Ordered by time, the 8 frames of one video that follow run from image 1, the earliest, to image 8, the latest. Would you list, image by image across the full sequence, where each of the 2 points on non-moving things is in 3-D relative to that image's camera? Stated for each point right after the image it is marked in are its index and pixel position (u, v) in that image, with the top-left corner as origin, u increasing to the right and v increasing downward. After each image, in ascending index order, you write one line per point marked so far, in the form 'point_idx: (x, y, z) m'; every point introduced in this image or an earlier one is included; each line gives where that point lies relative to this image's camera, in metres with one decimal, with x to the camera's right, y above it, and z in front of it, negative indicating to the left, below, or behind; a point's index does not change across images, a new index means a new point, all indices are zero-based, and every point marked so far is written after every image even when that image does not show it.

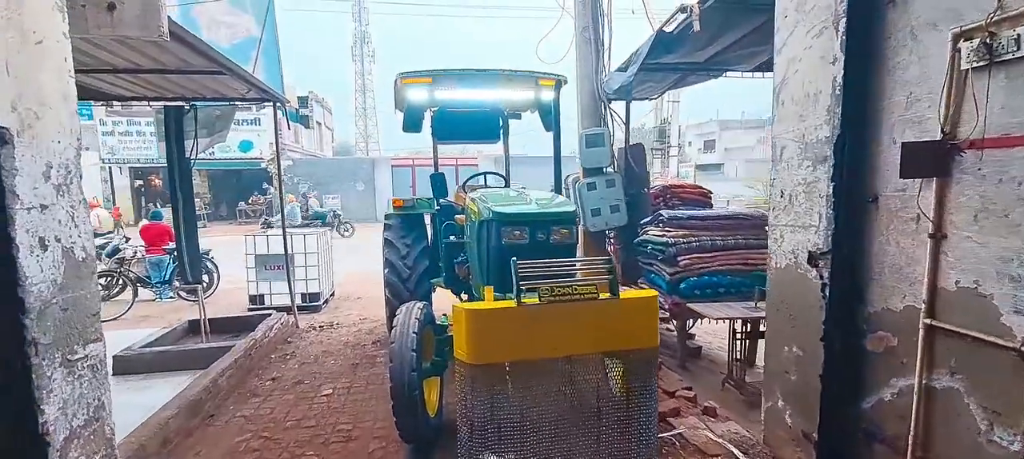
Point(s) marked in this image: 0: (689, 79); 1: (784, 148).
0: (+2.1, +1.8, +5.9) m
1: (+1.2, +0.4, +2.3) m
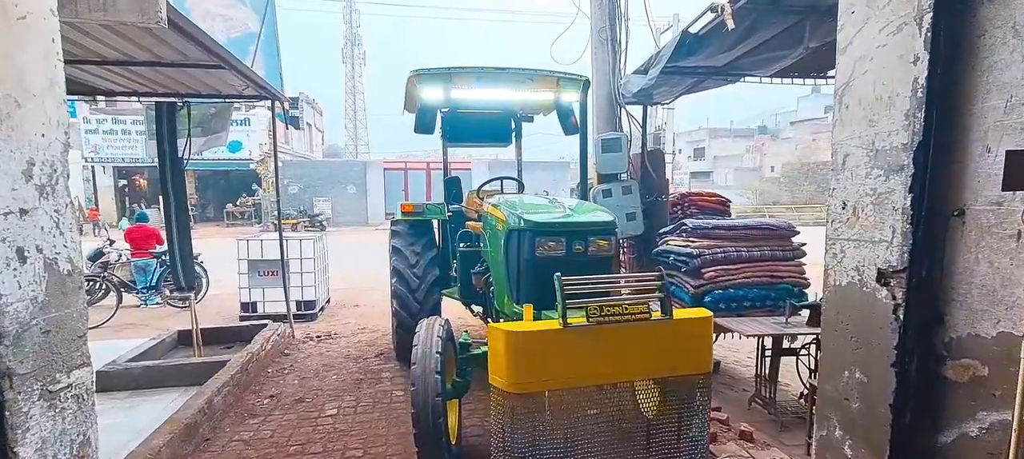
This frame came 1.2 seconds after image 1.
0: (+2.2, +1.7, +5.7) m
1: (+1.4, +0.3, +2.1) m
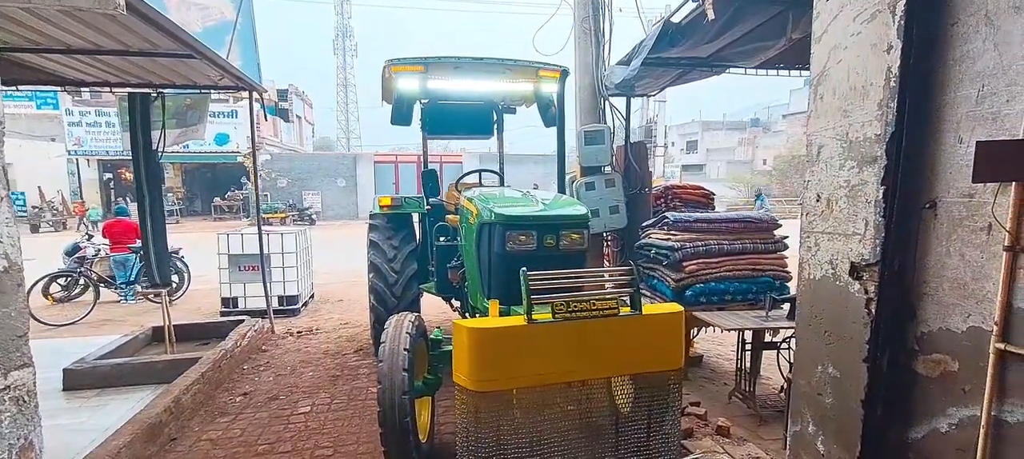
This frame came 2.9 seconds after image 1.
0: (+2.0, +1.8, +5.7) m
1: (+1.3, +0.3, +2.1) m
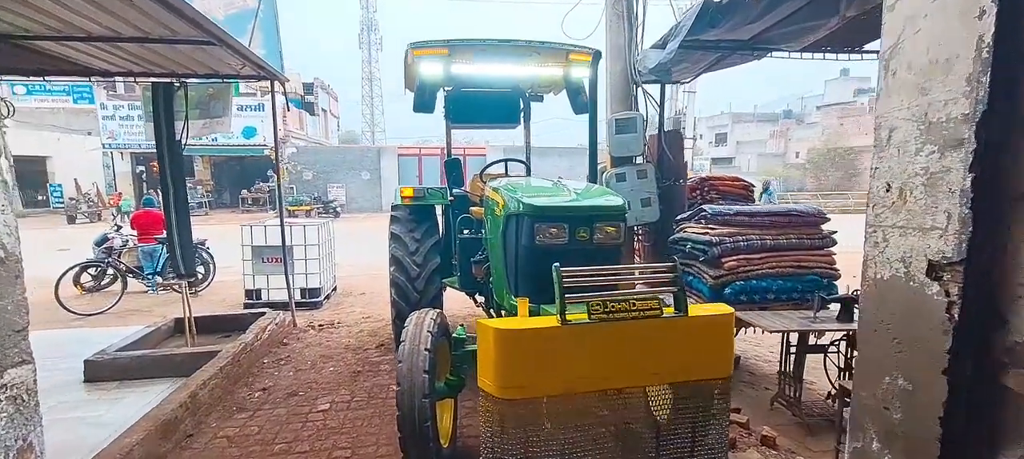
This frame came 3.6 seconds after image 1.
0: (+2.3, +1.8, +5.3) m
1: (+1.4, +0.4, +1.8) m
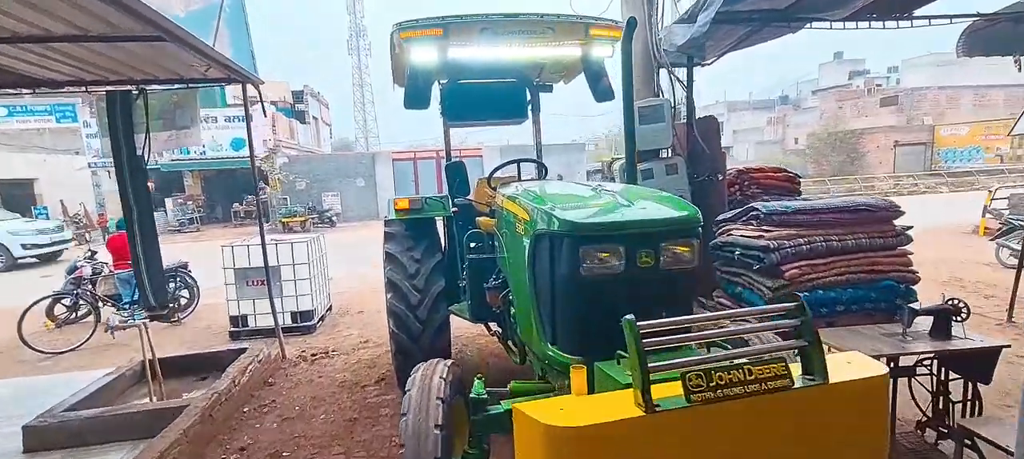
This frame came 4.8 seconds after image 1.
0: (+2.4, +1.9, +4.7) m
1: (+1.5, +0.3, +1.2) m
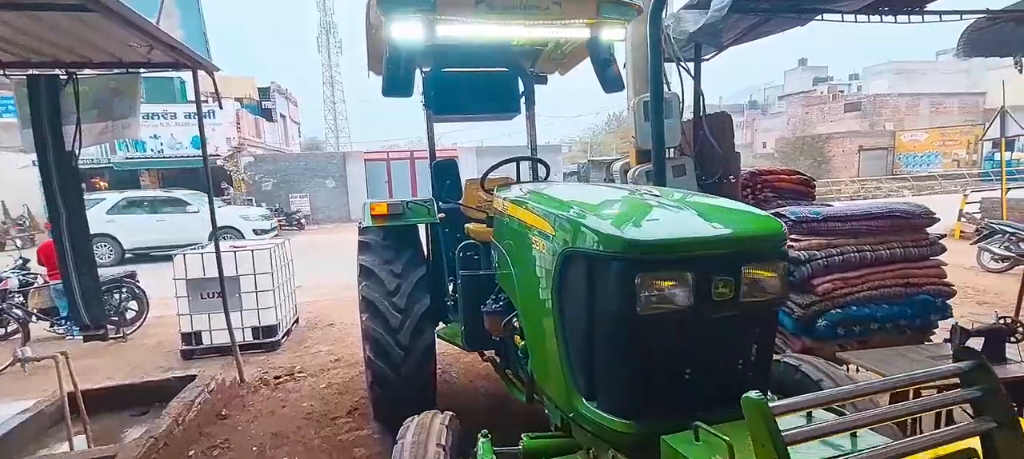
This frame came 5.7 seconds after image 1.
0: (+2.3, +1.8, +4.4) m
1: (+1.6, +0.3, +0.8) m
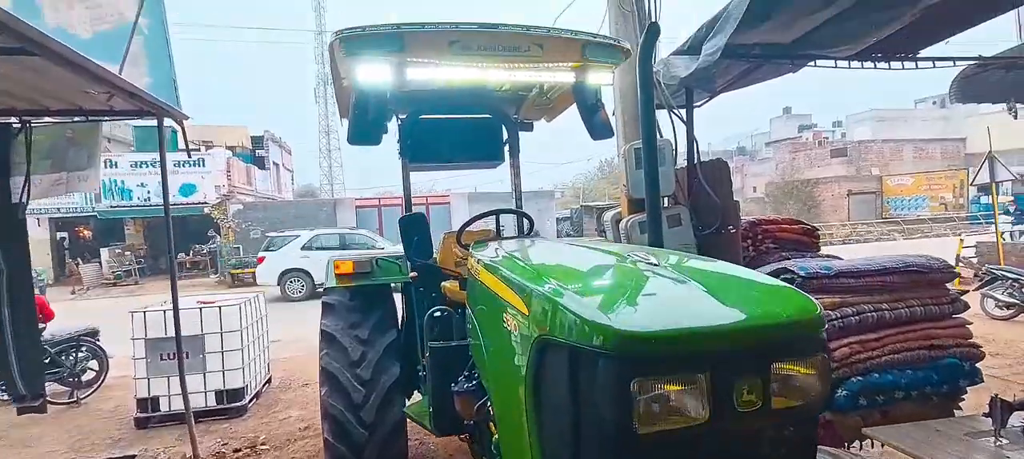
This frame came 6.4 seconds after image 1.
0: (+2.1, +1.4, +4.2) m
1: (+1.5, +0.2, +0.5) m
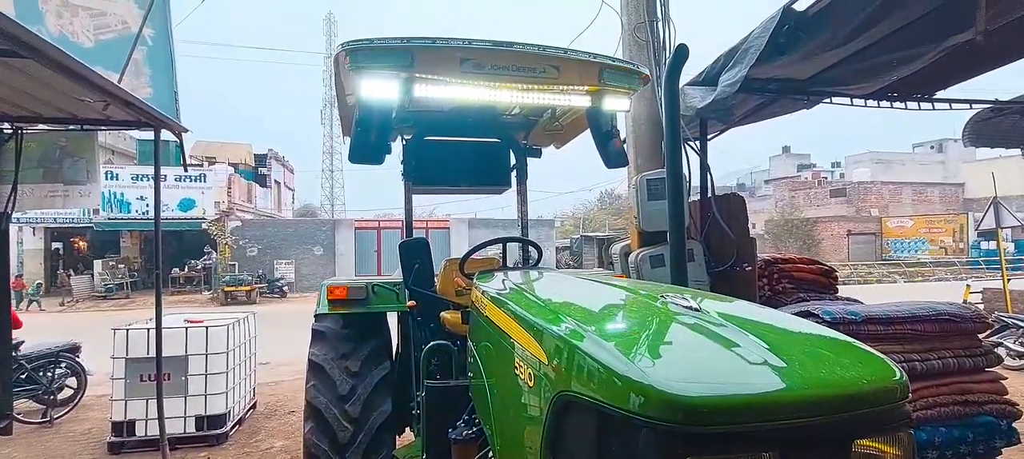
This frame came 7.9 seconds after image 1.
0: (+2.2, +1.0, +4.2) m
1: (+1.6, +0.1, +0.4) m
